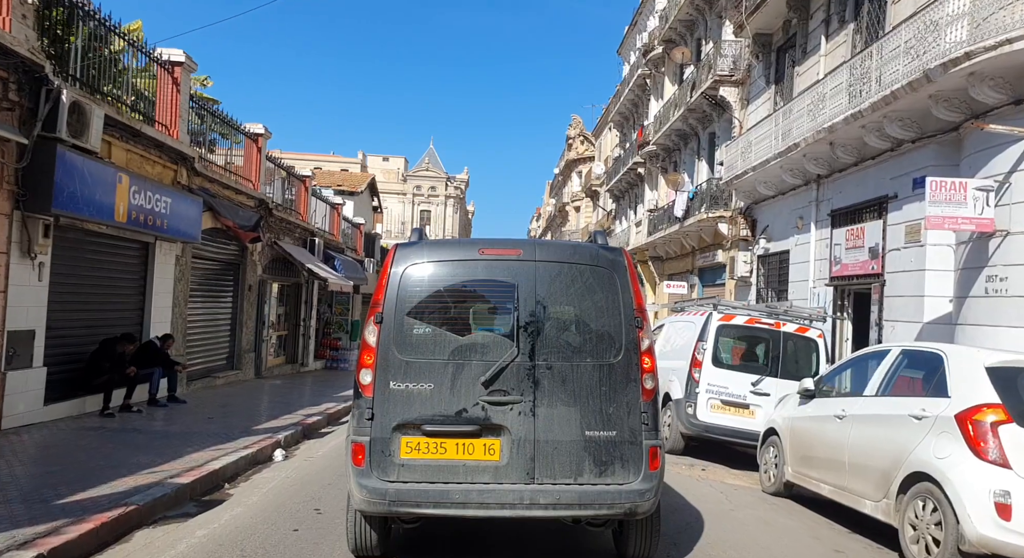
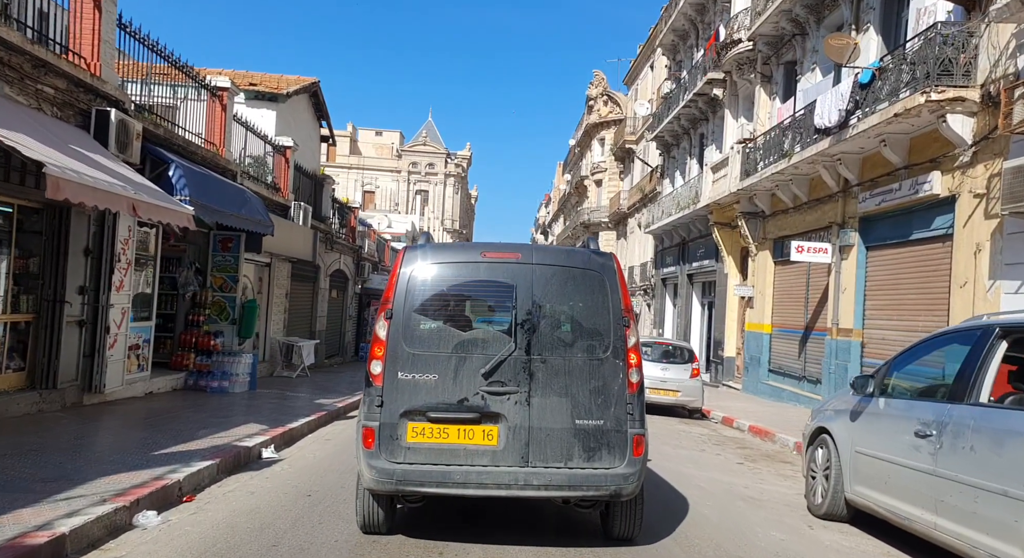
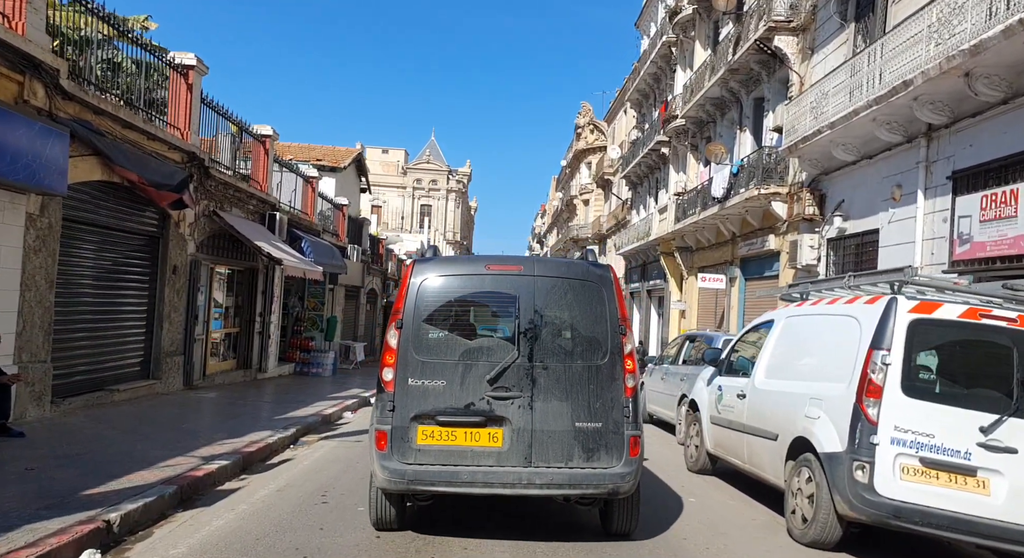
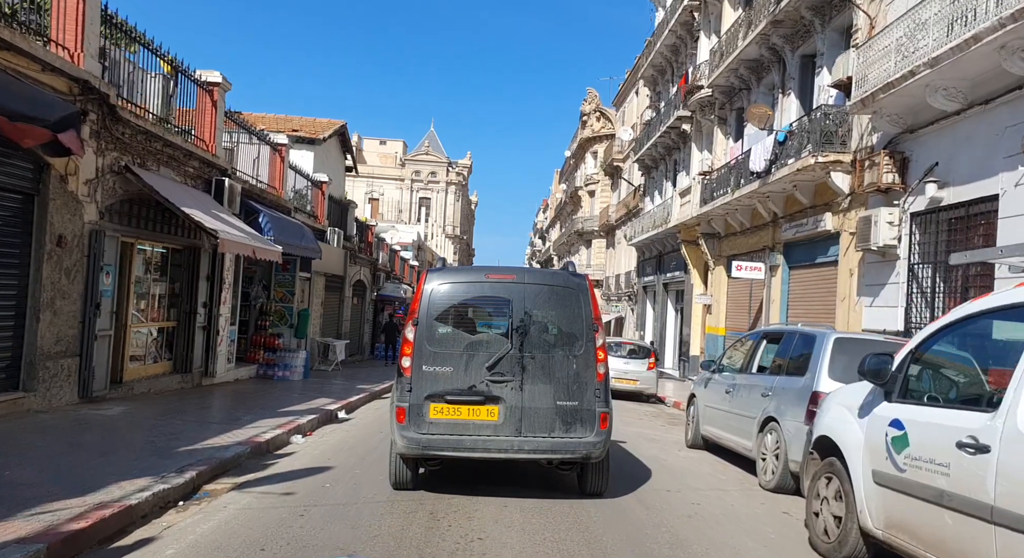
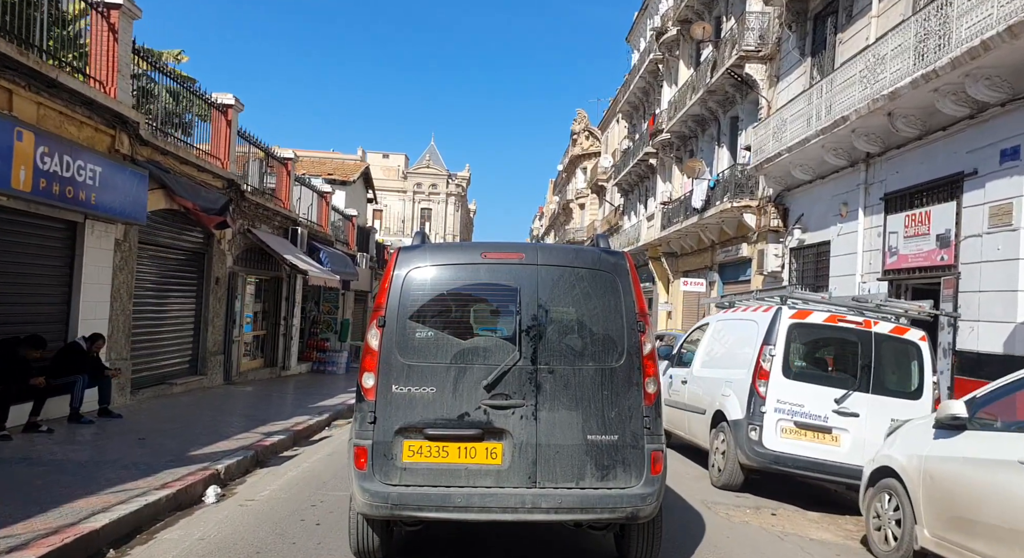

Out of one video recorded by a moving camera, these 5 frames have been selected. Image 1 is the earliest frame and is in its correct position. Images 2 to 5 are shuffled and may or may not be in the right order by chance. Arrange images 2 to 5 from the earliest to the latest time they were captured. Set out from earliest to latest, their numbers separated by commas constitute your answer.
5, 3, 4, 2
